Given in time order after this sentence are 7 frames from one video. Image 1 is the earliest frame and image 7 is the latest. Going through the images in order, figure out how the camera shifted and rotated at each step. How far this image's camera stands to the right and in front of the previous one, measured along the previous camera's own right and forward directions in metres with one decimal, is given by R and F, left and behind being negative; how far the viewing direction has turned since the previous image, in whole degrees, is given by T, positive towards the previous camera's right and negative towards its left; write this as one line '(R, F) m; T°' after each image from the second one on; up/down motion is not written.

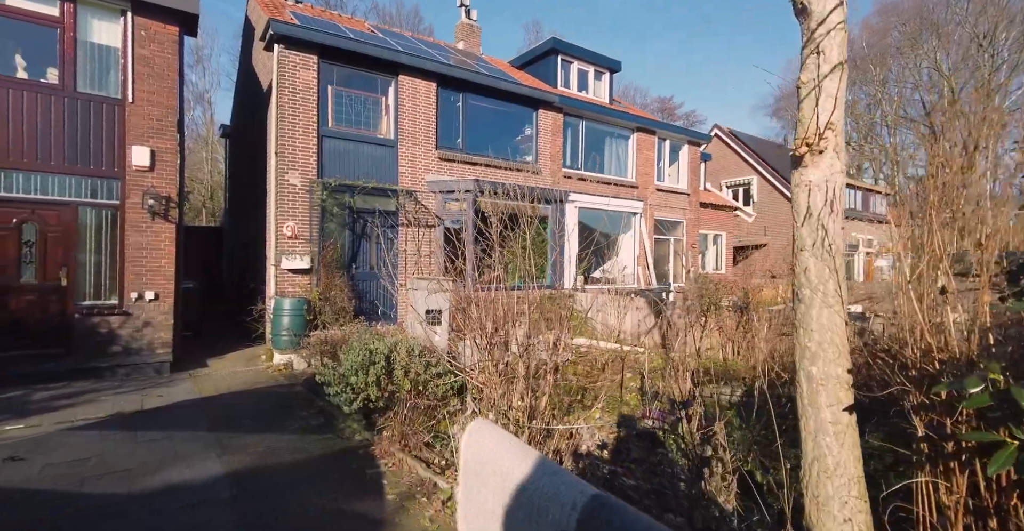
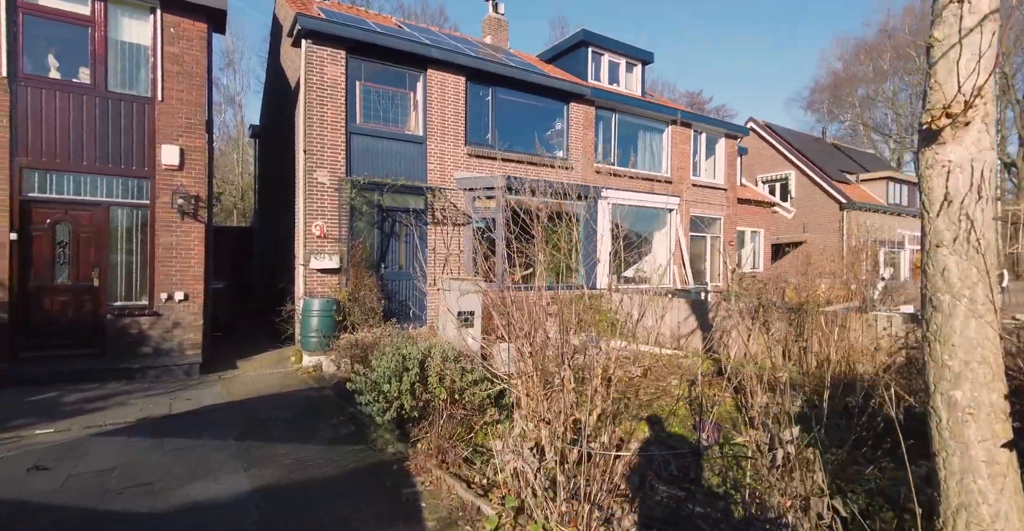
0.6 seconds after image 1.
(-0.2, +0.4) m; -3°
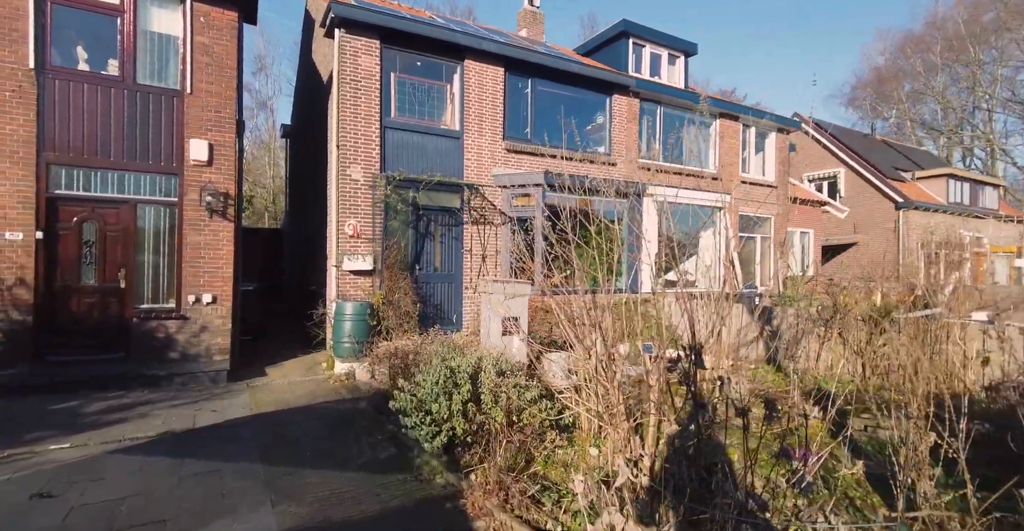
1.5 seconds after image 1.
(-0.4, +0.7) m; -3°
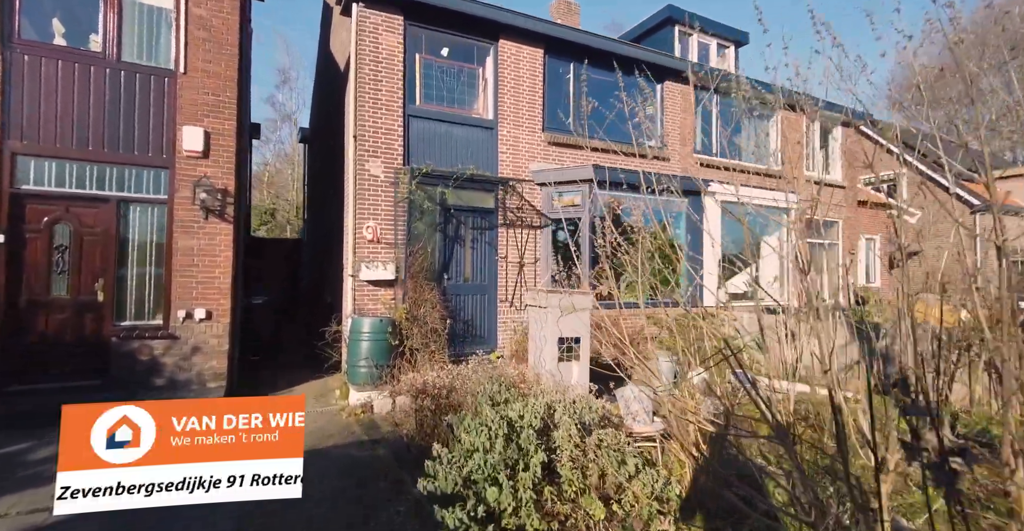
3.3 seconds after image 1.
(-0.4, +1.3) m; -3°
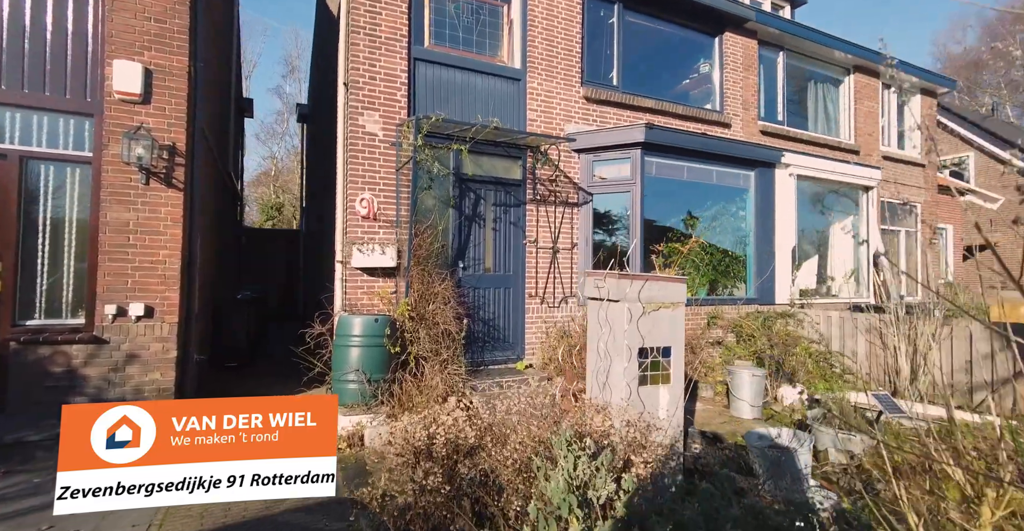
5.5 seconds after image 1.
(-0.3, +1.7) m; -1°
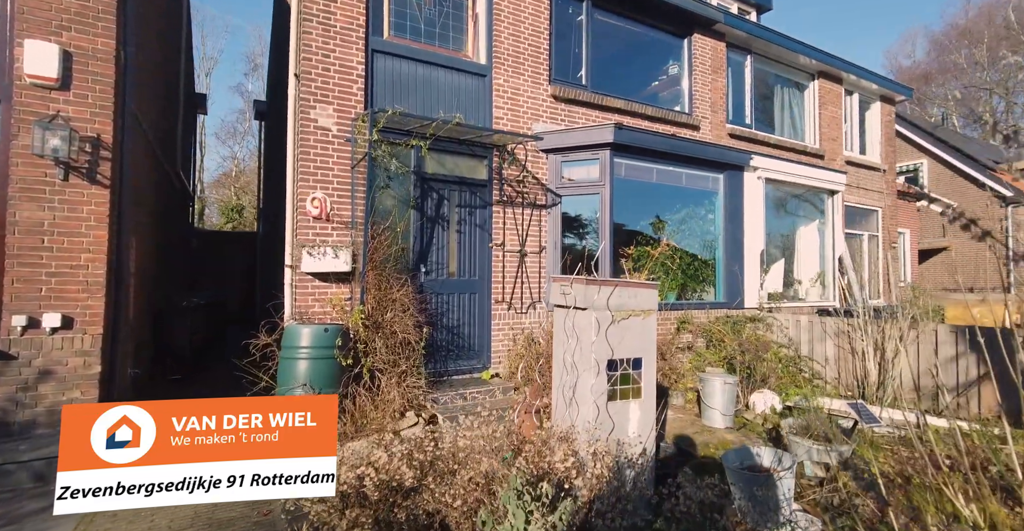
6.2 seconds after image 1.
(+0.1, +0.3) m; +3°
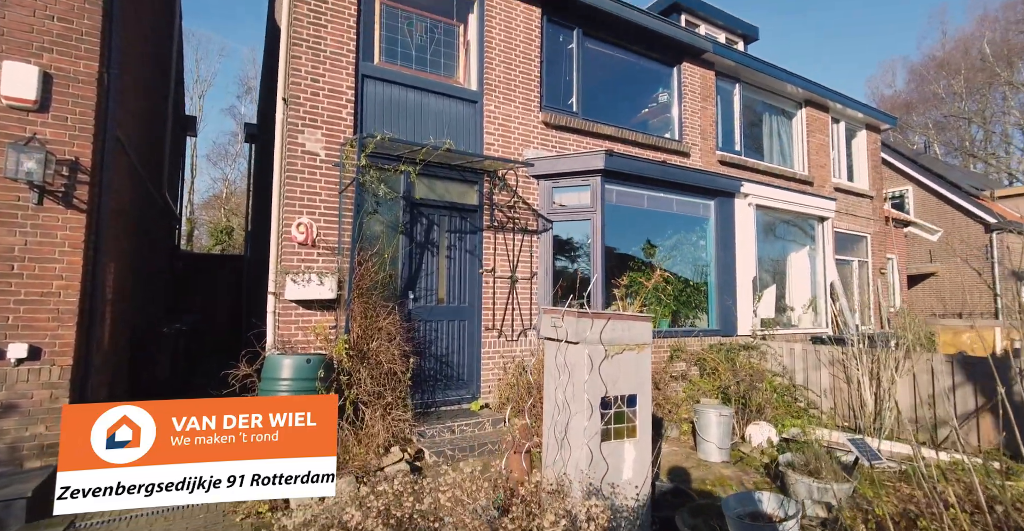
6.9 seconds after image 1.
(0.0, +0.1) m; +1°
